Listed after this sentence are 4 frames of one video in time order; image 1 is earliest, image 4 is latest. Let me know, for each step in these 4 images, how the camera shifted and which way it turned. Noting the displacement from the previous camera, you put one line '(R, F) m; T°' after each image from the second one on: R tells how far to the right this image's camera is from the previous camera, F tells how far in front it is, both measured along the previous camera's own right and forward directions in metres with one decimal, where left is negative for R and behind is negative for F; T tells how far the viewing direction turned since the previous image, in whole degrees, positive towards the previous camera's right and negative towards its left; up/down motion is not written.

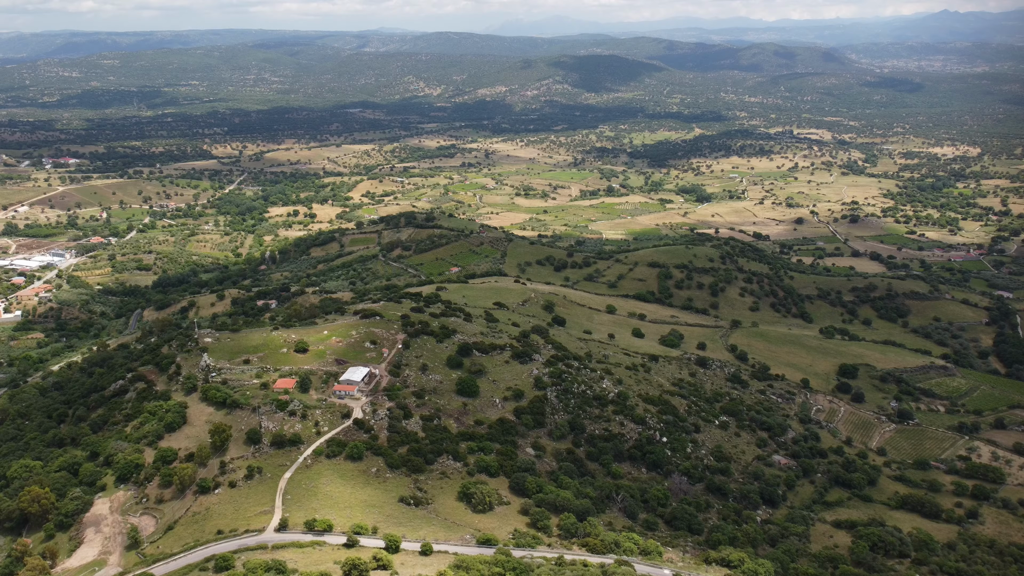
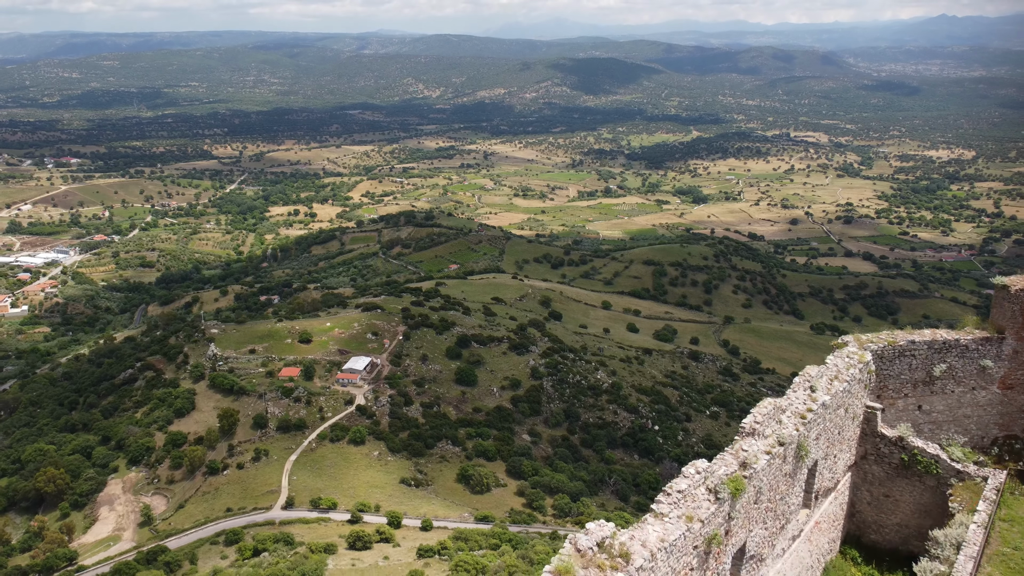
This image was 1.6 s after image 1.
(+0.1, -2.1) m; 0°
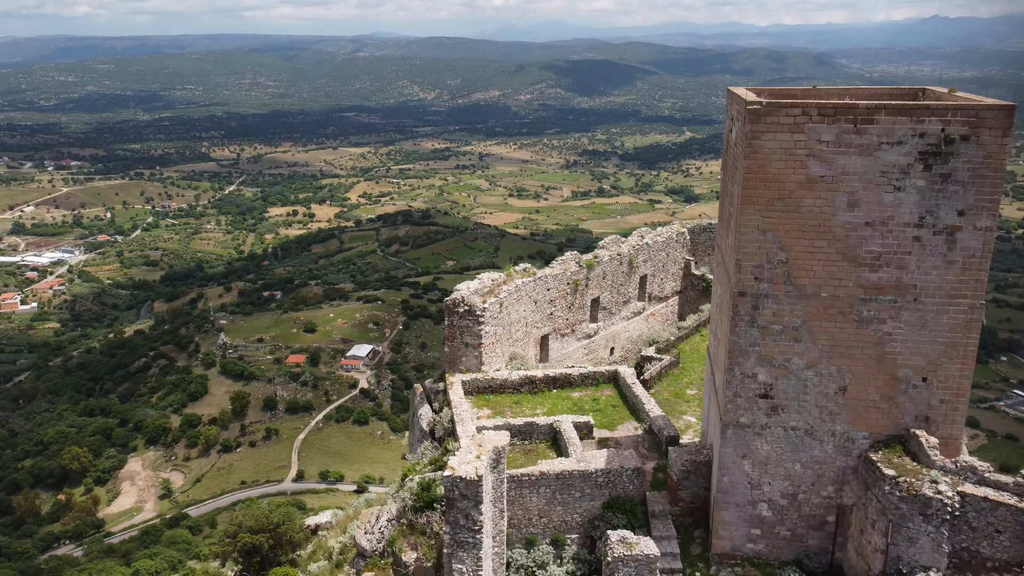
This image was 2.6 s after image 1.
(+0.1, -3.5) m; 0°
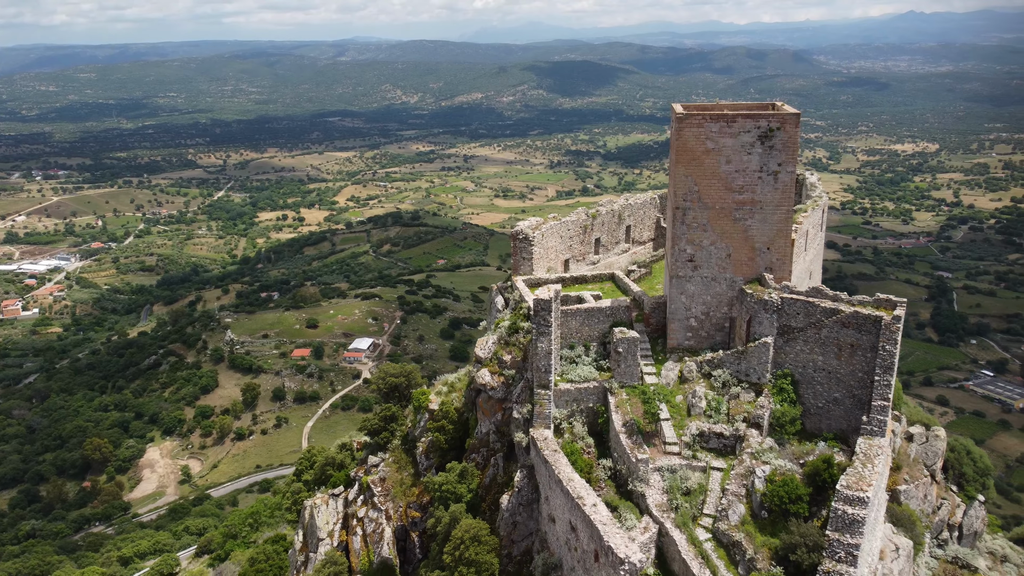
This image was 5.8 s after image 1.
(-0.5, -3.5) m; +1°
